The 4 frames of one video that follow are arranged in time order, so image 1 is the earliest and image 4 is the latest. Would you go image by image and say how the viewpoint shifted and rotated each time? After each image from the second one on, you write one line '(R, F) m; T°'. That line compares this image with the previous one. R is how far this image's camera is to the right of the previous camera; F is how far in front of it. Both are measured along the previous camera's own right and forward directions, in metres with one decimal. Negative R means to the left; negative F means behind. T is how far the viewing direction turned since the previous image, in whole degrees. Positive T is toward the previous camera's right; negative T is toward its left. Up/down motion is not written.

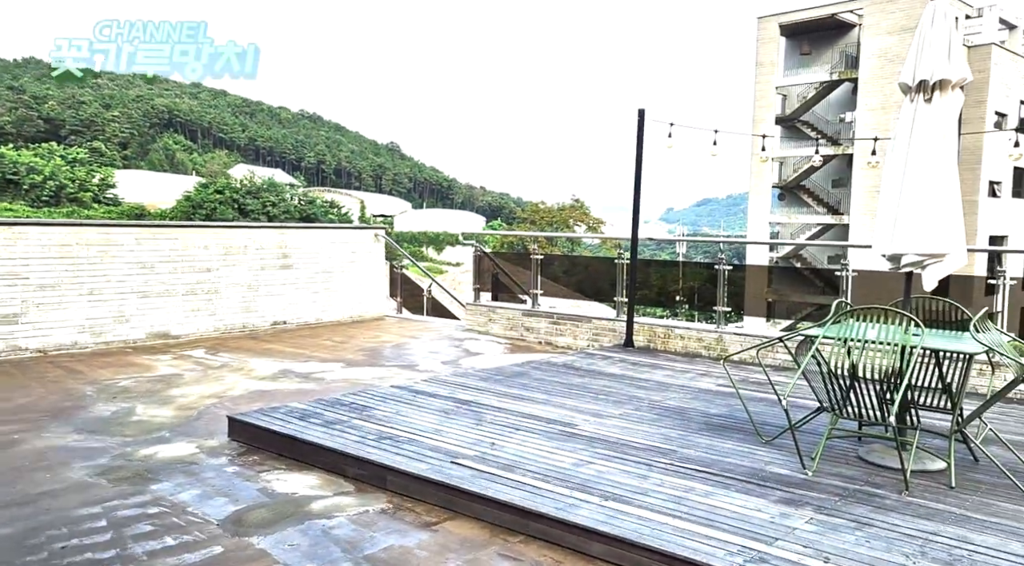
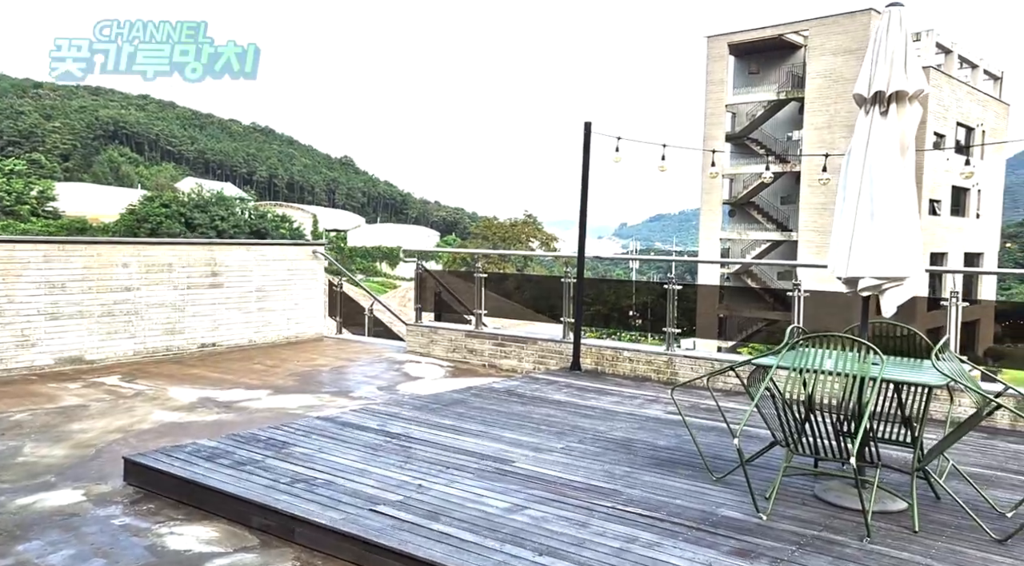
(+0.1, +0.4) m; +3°
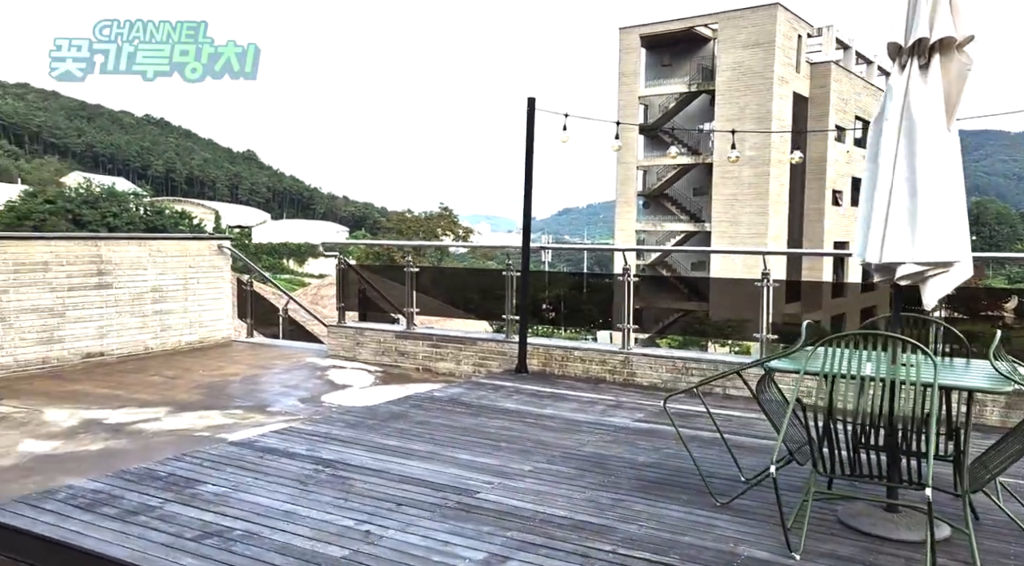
(-0.2, +0.8) m; +6°
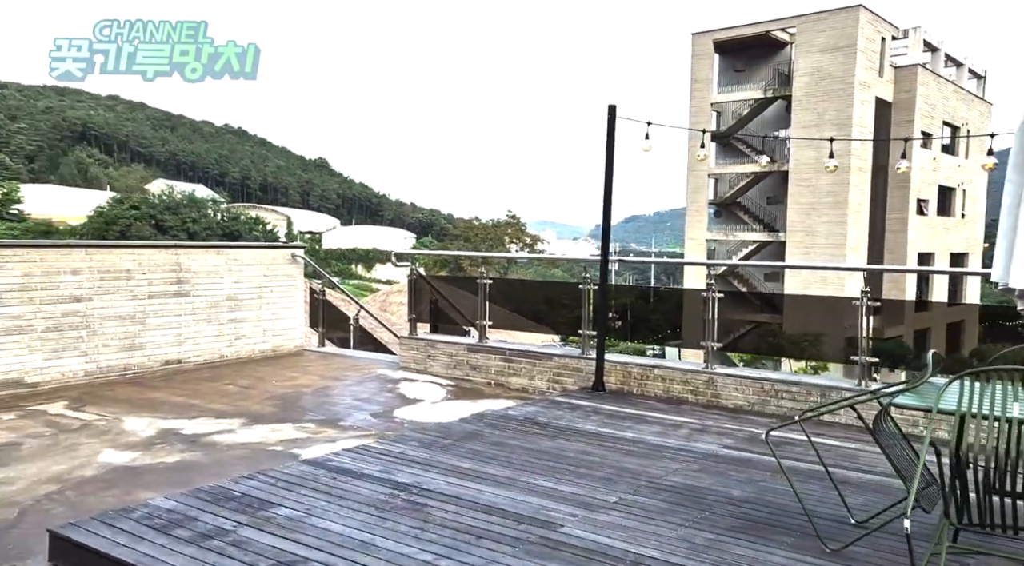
(-0.1, +0.2) m; -4°
